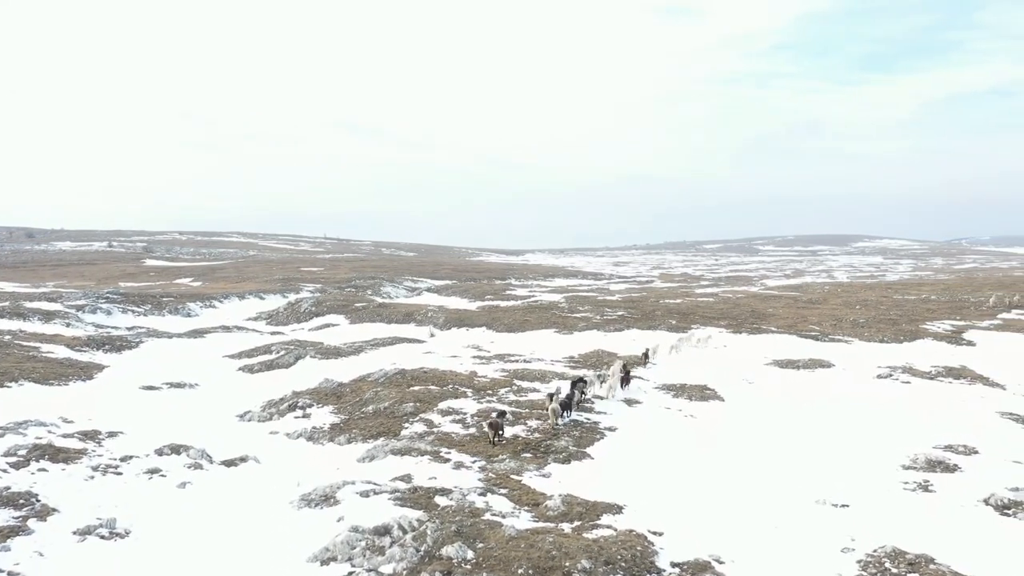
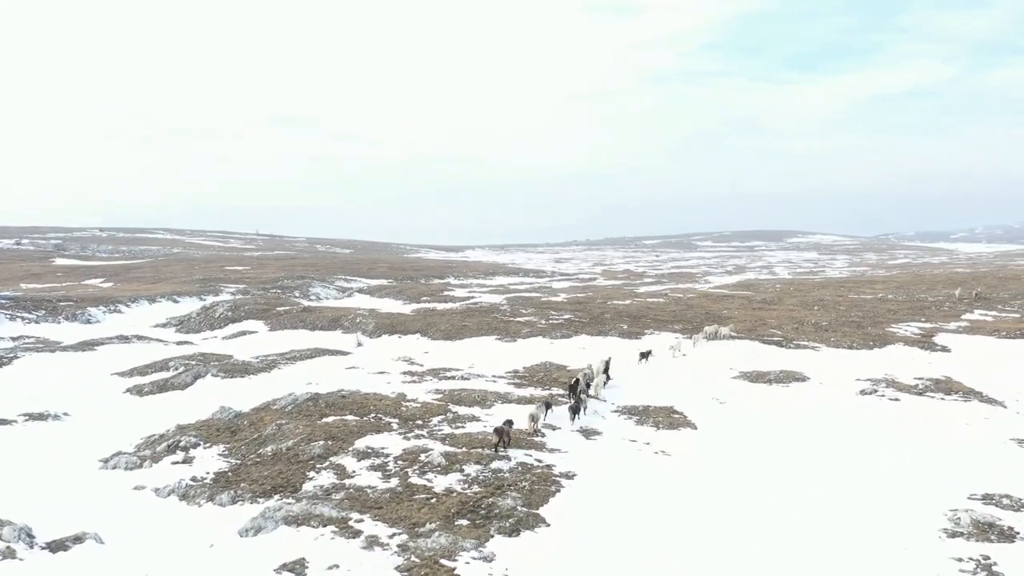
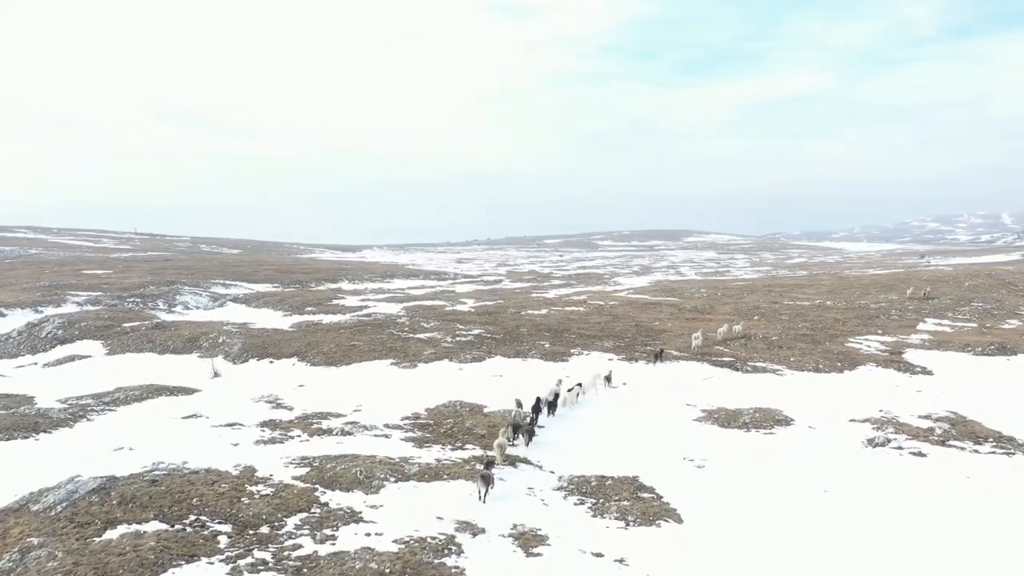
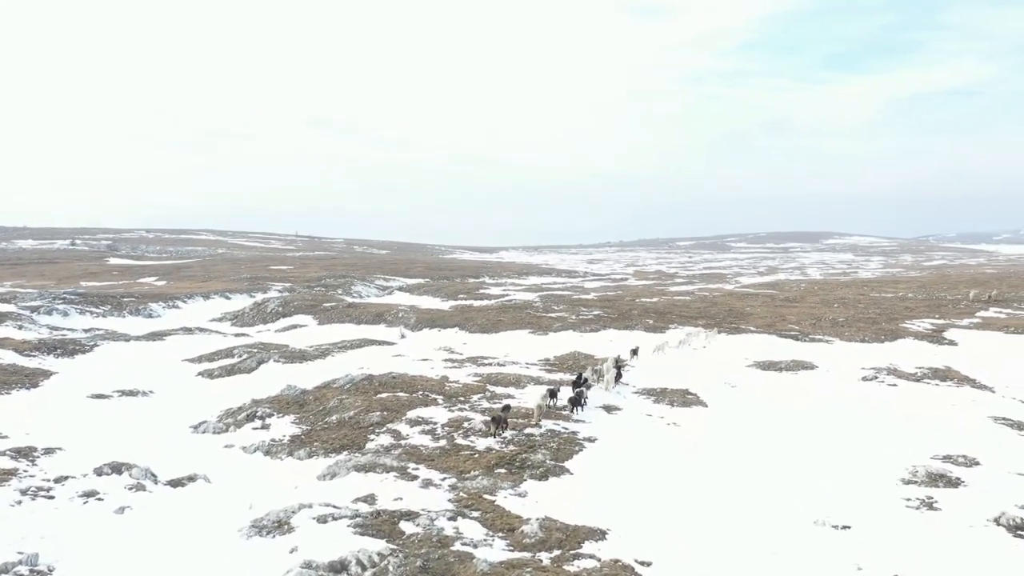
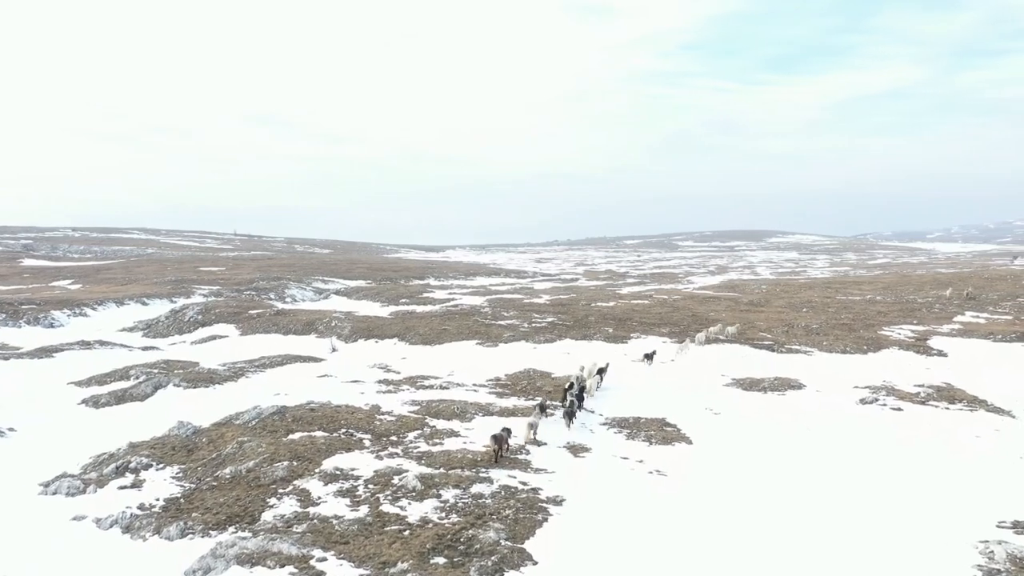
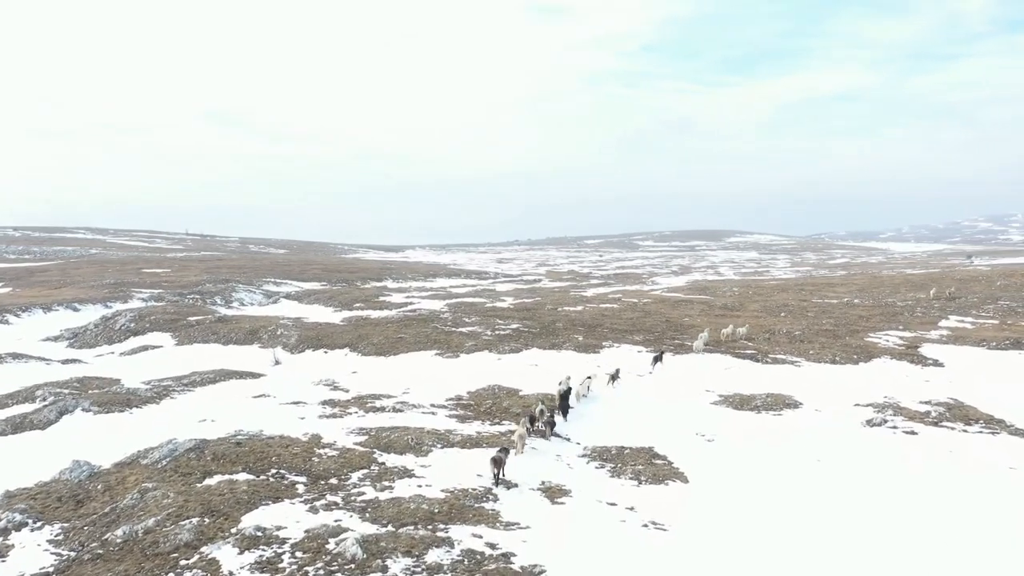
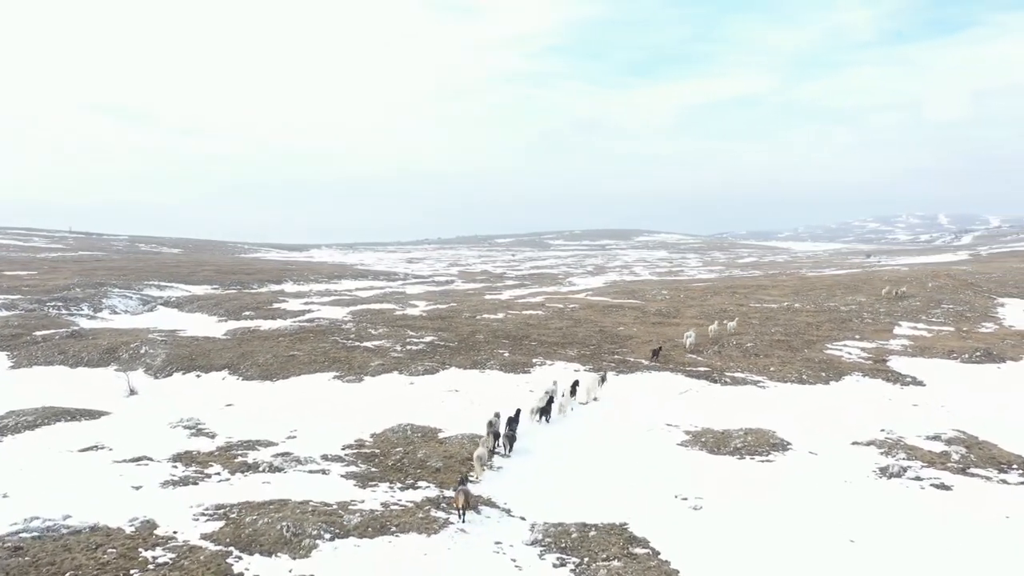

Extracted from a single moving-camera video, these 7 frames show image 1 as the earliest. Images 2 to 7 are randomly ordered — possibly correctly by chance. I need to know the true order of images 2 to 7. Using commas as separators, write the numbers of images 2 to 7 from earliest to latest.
4, 2, 5, 6, 3, 7
